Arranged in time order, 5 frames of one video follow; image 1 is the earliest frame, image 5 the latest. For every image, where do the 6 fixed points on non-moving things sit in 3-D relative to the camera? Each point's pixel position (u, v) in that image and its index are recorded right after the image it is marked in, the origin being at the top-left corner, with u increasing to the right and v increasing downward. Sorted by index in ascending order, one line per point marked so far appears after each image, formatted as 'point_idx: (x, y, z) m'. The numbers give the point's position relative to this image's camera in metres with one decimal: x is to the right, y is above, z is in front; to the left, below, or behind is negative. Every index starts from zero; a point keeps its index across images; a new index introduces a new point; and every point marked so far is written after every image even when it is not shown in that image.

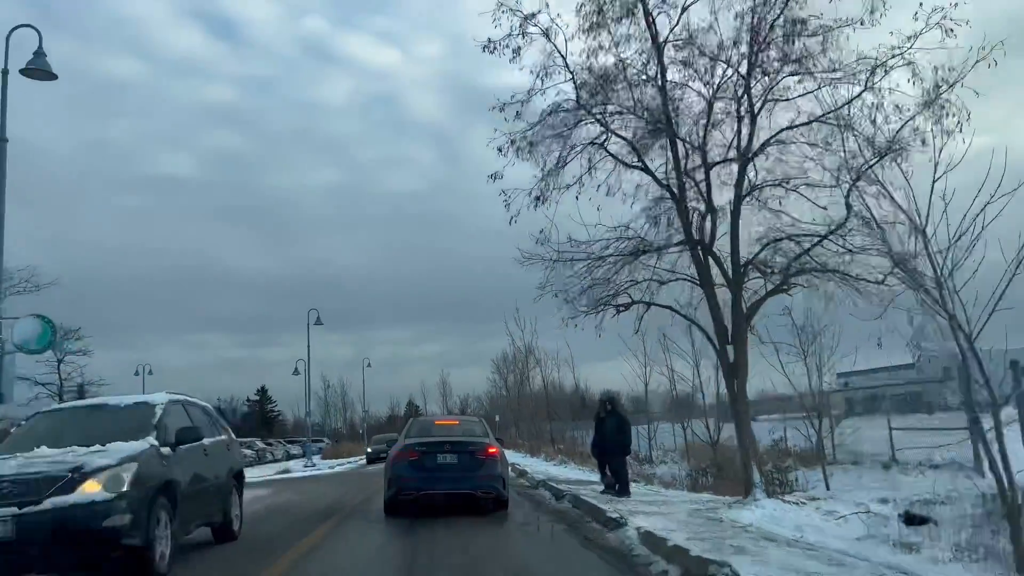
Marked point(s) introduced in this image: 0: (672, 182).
0: (+2.5, +1.6, +12.1) m
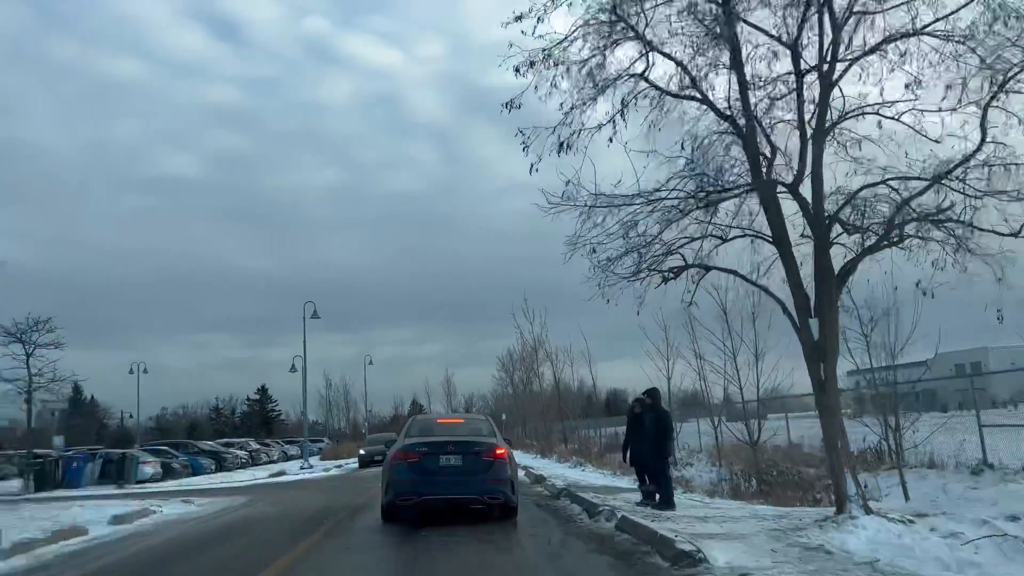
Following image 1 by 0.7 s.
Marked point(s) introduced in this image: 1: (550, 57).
0: (+2.7, +2.1, +9.5) m
1: (+0.4, +2.8, +9.7) m
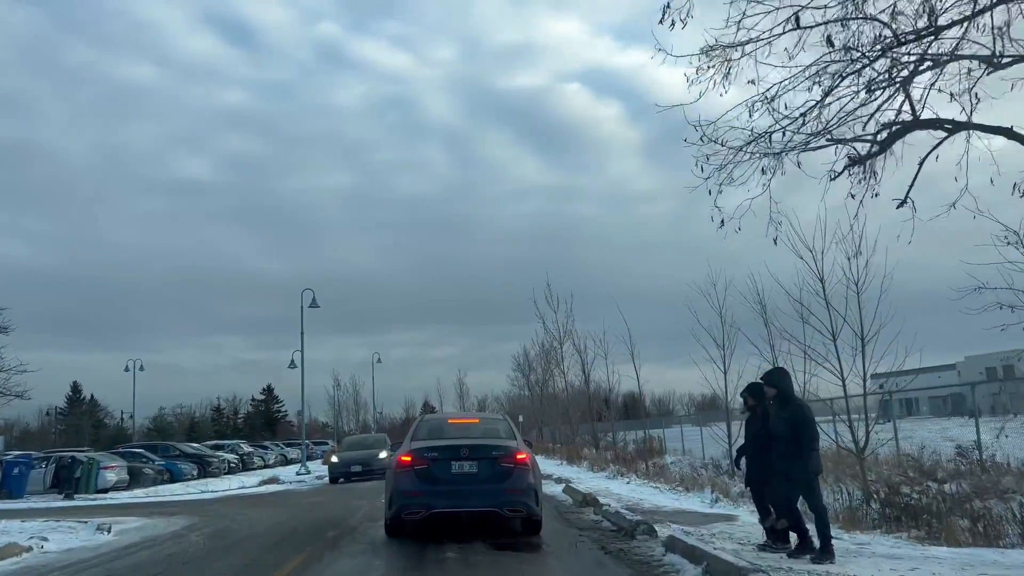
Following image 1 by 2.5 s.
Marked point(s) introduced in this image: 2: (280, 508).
0: (+3.2, +2.9, +5.1) m
1: (+0.9, +3.6, +5.4) m
2: (-4.3, -4.0, +14.4) m
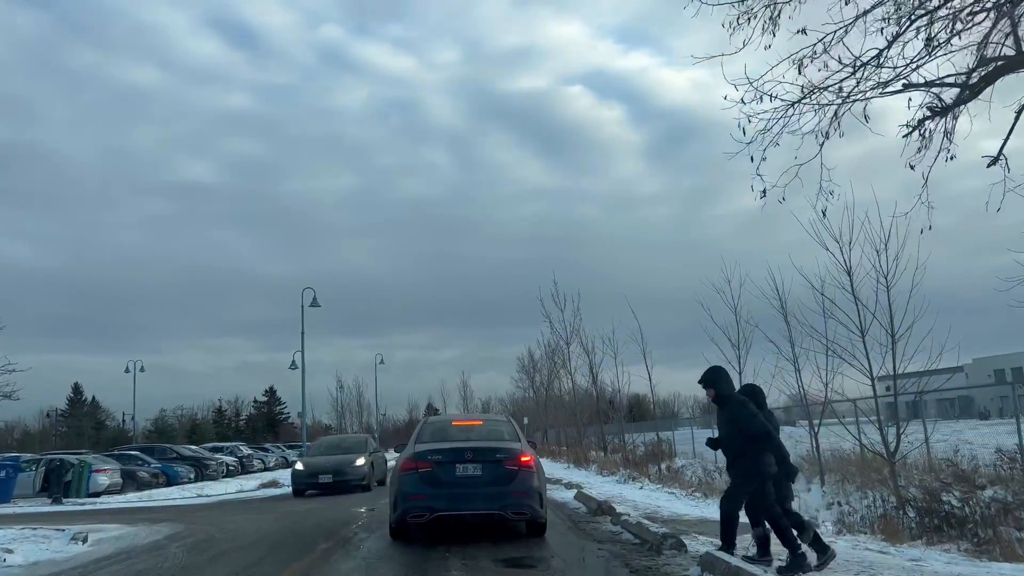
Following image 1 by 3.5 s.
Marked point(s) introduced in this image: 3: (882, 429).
0: (+3.3, +3.1, +4.2) m
1: (+1.0, +3.8, +4.5) m
2: (-4.1, -3.9, +13.5) m
3: (+6.8, -2.6, +14.3) m
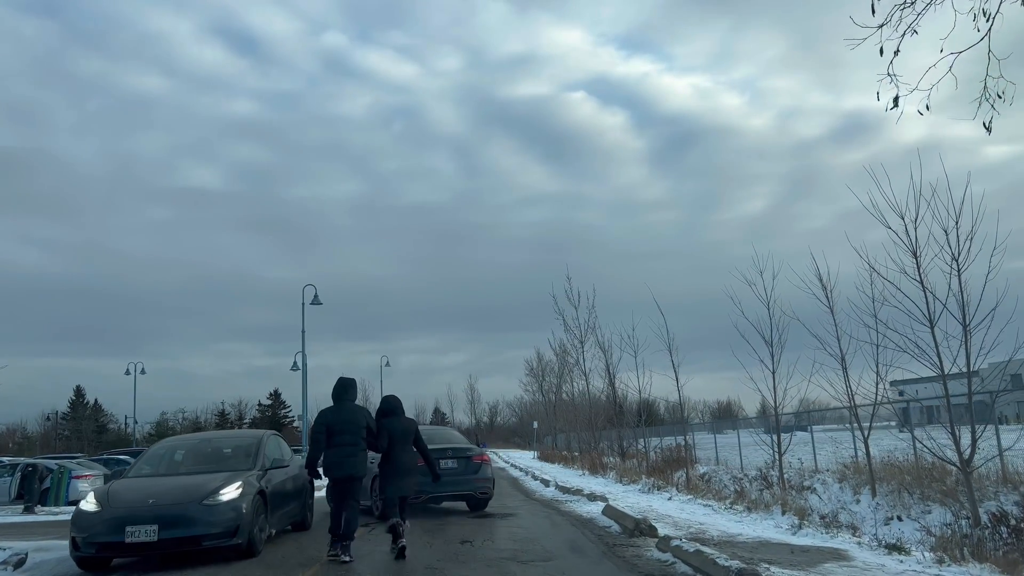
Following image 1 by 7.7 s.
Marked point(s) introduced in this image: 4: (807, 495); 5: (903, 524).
0: (+3.4, +3.4, +2.4) m
1: (+1.2, +4.1, +2.7) m
2: (-3.9, -3.6, +11.8) m
3: (+7.0, -2.3, +12.5) m
4: (+6.0, -4.2, +15.8) m
5: (+6.0, -3.6, +11.9) m
